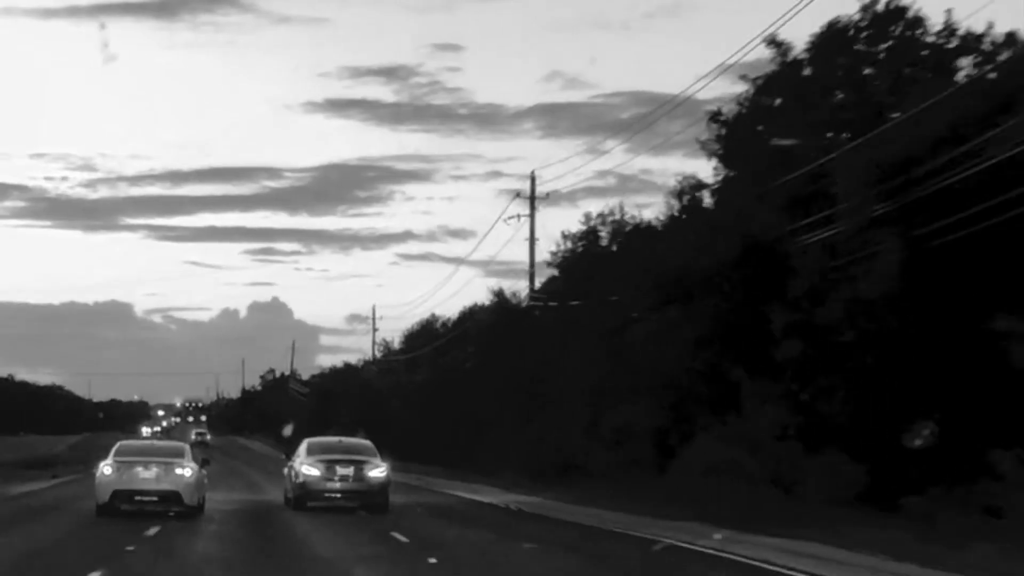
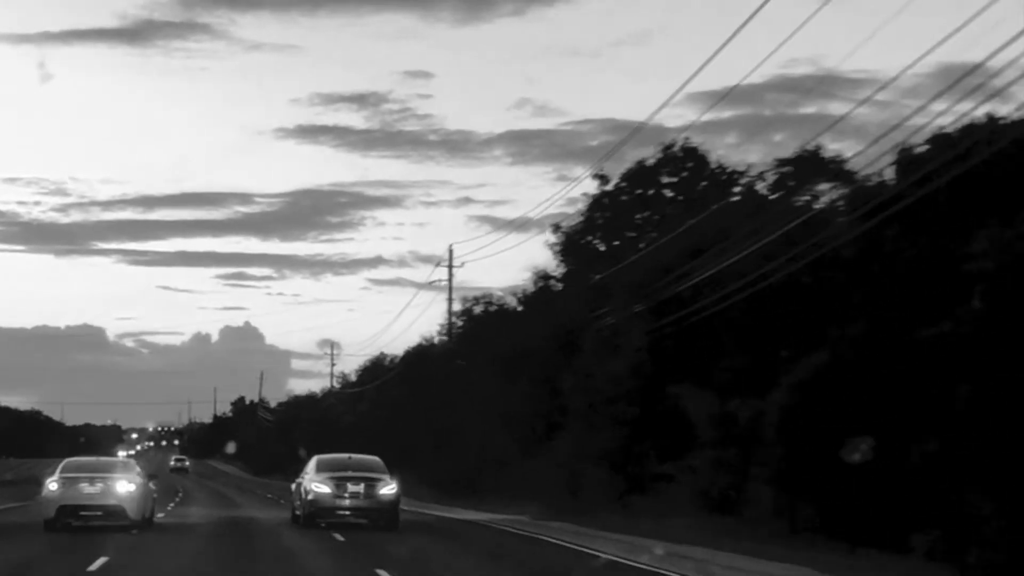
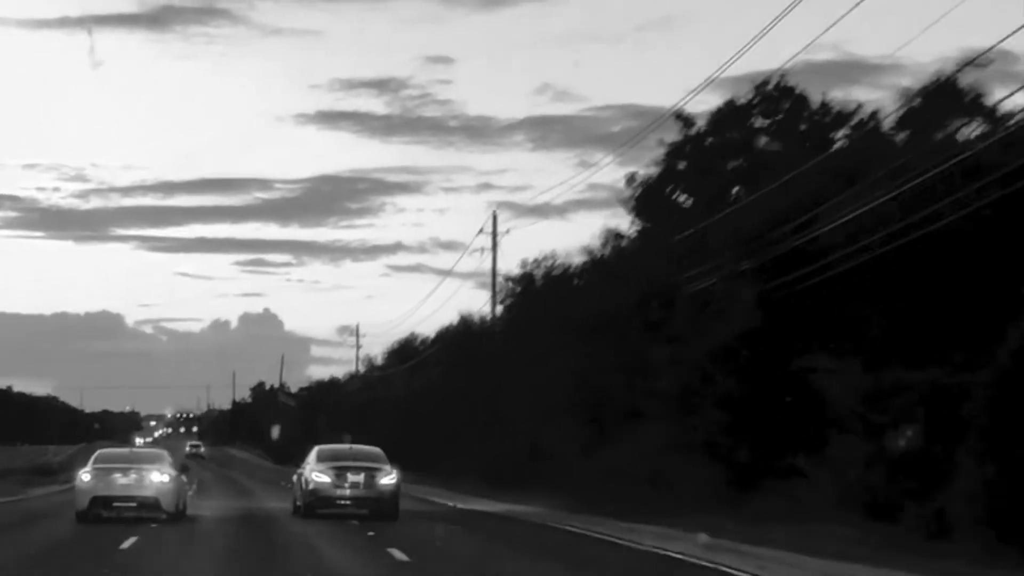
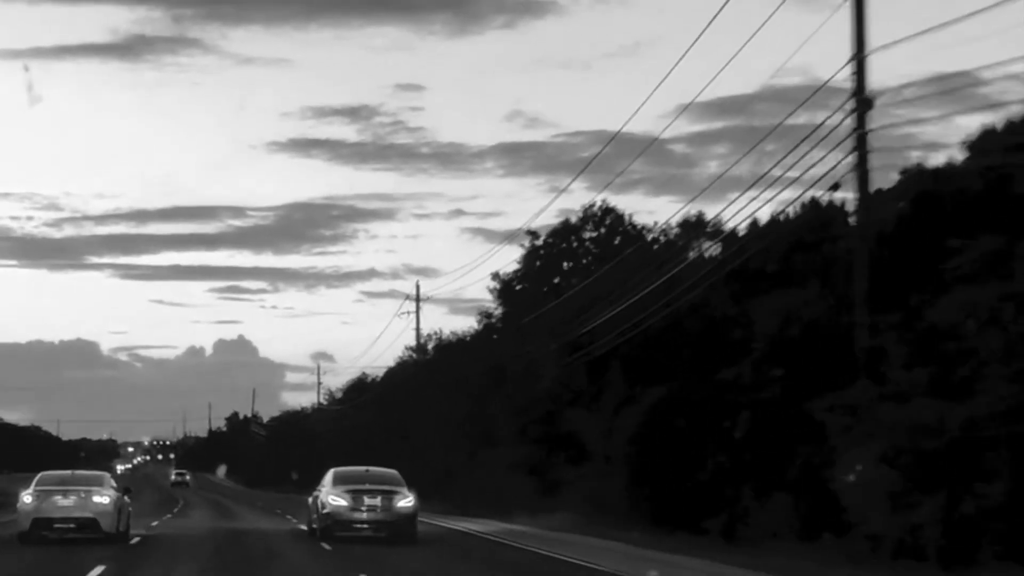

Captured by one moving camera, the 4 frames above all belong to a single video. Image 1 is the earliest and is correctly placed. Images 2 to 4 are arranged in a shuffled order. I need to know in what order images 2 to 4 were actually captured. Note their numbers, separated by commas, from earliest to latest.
3, 2, 4
